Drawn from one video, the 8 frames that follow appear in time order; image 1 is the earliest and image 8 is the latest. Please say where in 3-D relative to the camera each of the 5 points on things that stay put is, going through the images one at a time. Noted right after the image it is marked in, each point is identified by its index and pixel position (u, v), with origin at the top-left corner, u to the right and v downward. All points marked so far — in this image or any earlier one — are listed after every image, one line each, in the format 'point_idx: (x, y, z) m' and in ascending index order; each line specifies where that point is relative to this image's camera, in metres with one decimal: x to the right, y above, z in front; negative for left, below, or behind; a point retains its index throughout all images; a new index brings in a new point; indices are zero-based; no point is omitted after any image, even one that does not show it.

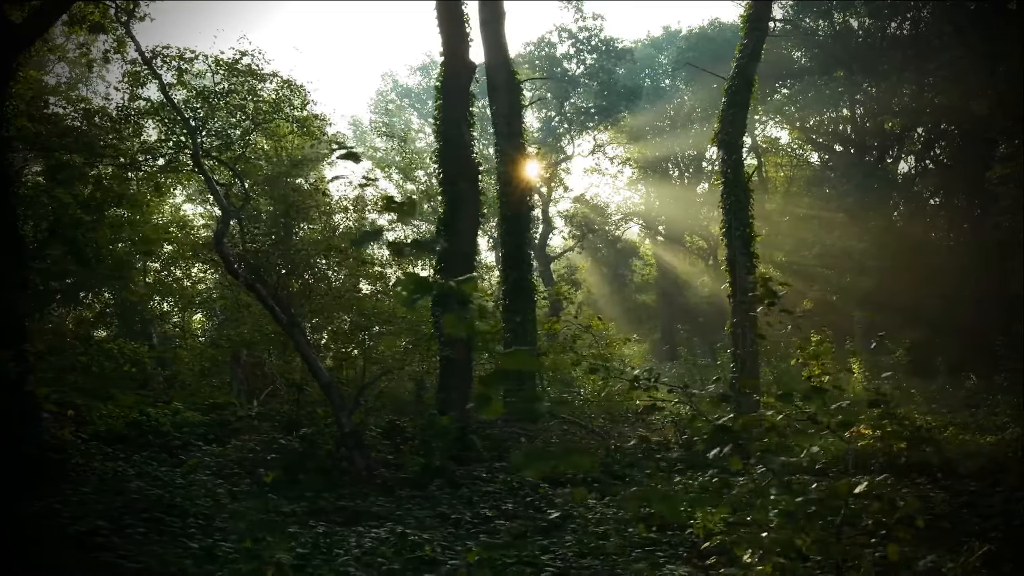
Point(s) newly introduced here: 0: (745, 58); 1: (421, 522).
0: (+4.1, +4.1, +14.5) m
1: (-0.9, -2.1, +7.4) m
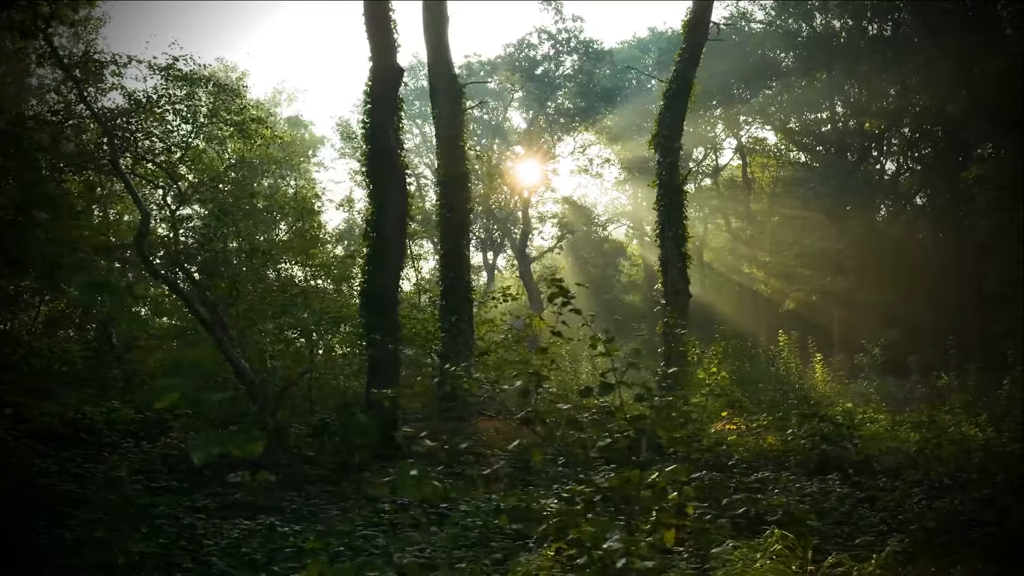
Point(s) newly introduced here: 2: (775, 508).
0: (+3.1, +4.1, +14.7) m
1: (-1.9, -2.1, +7.6) m
2: (+2.6, -2.2, +8.0) m
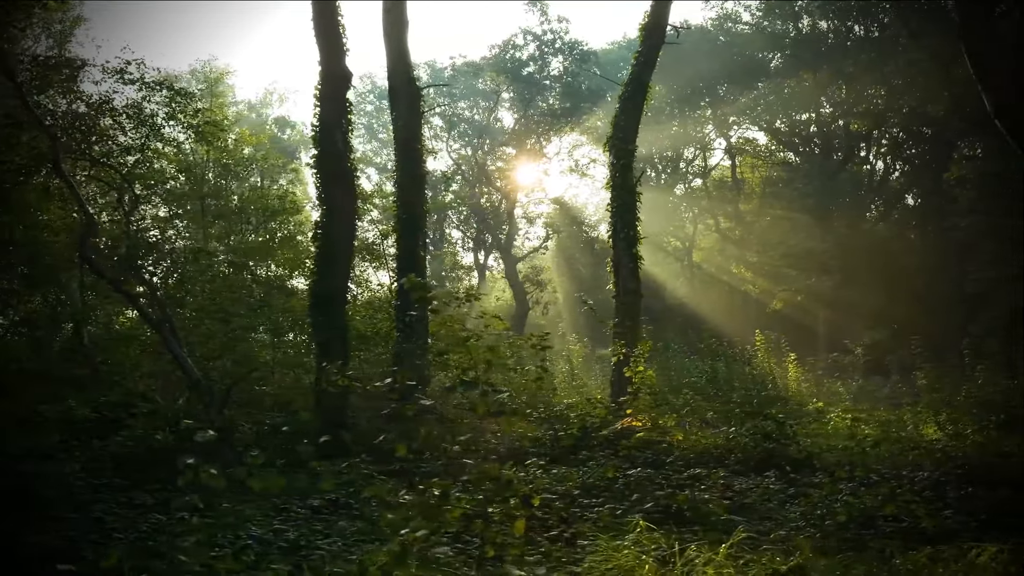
0: (+2.3, +4.1, +14.9) m
1: (-2.6, -2.1, +7.8) m
2: (+1.9, -2.2, +8.2) m
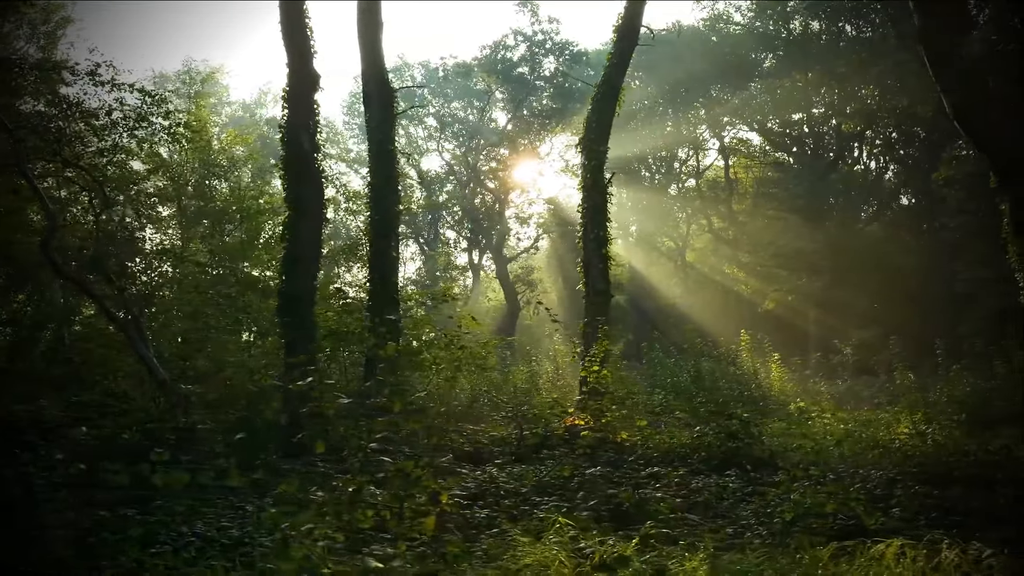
0: (+1.9, +4.1, +15.0) m
1: (-3.1, -2.1, +7.8) m
2: (+1.4, -2.2, +8.3) m
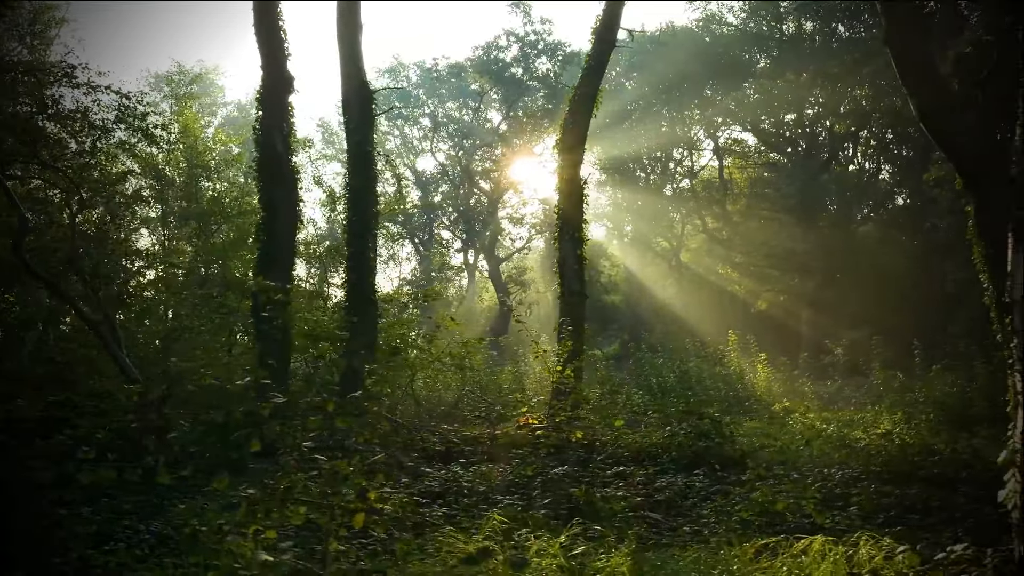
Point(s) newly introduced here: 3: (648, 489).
0: (+1.5, +4.1, +15.1) m
1: (-3.5, -2.1, +7.9) m
2: (+1.0, -2.2, +8.4) m
3: (+1.6, -2.3, +9.4) m
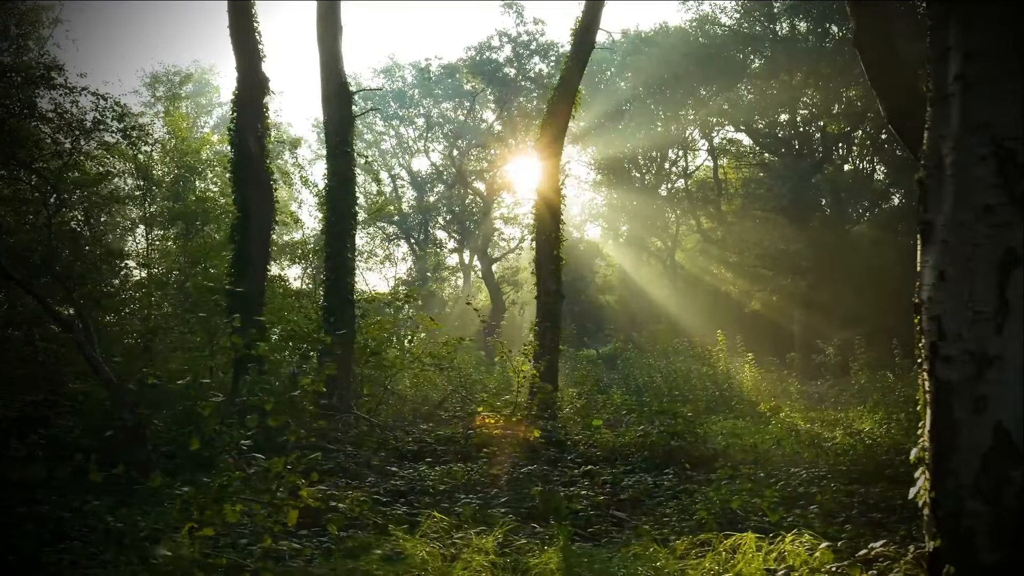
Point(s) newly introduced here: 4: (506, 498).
0: (+1.1, +4.1, +15.1) m
1: (-3.9, -2.1, +8.0) m
2: (+0.6, -2.2, +8.5) m
3: (+1.2, -2.3, +9.4) m
4: (-0.1, -2.2, +8.4) m
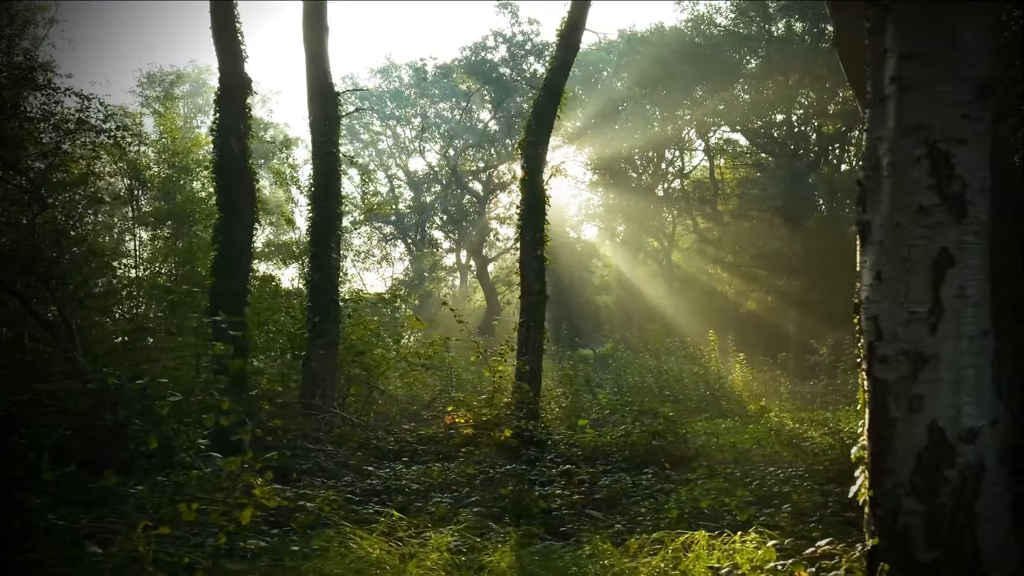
0: (+0.8, +4.1, +15.2) m
1: (-4.2, -2.1, +8.0) m
2: (+0.4, -2.2, +8.5) m
3: (+0.9, -2.3, +9.5) m
4: (-0.3, -2.2, +8.4) m
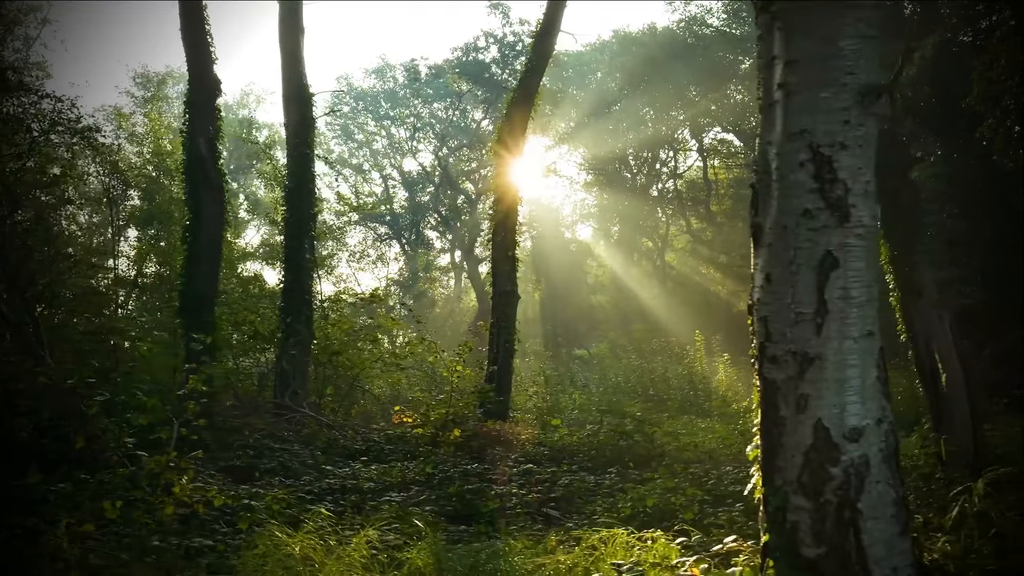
0: (+0.3, +4.1, +15.2) m
1: (-4.6, -2.1, +8.1) m
2: (-0.1, -2.2, +8.6) m
3: (+0.4, -2.3, +9.5) m
4: (-0.8, -2.2, +8.5) m
